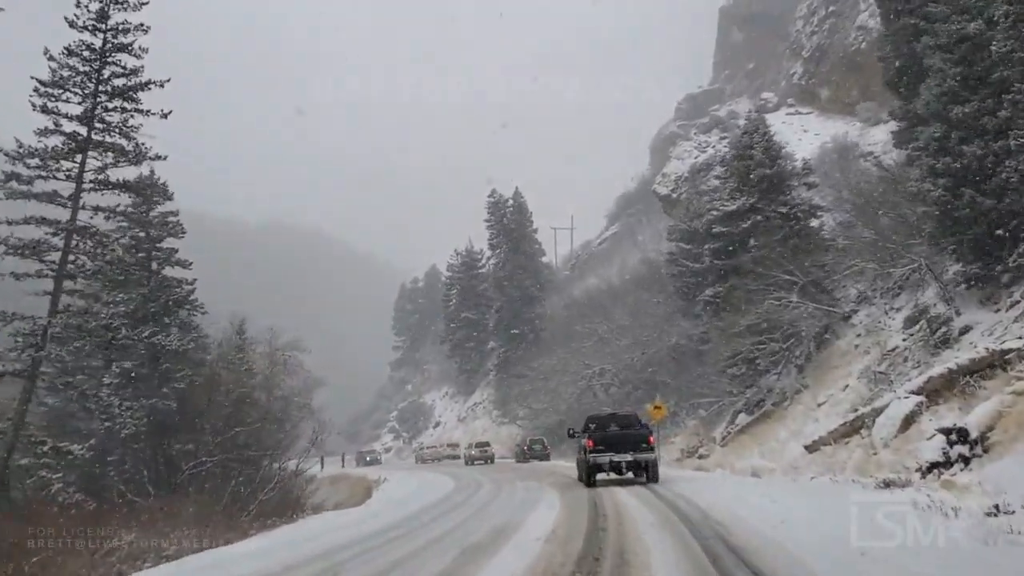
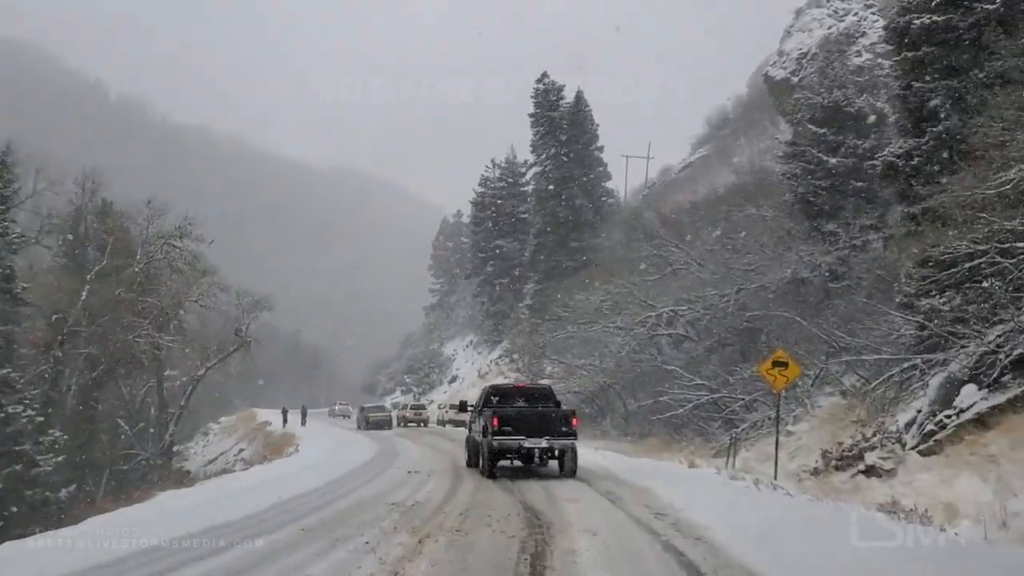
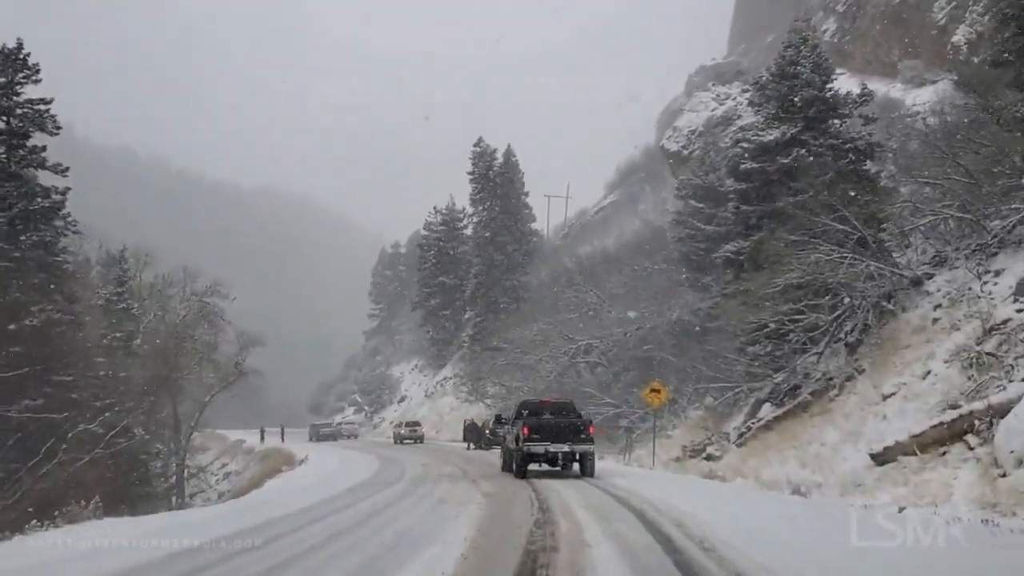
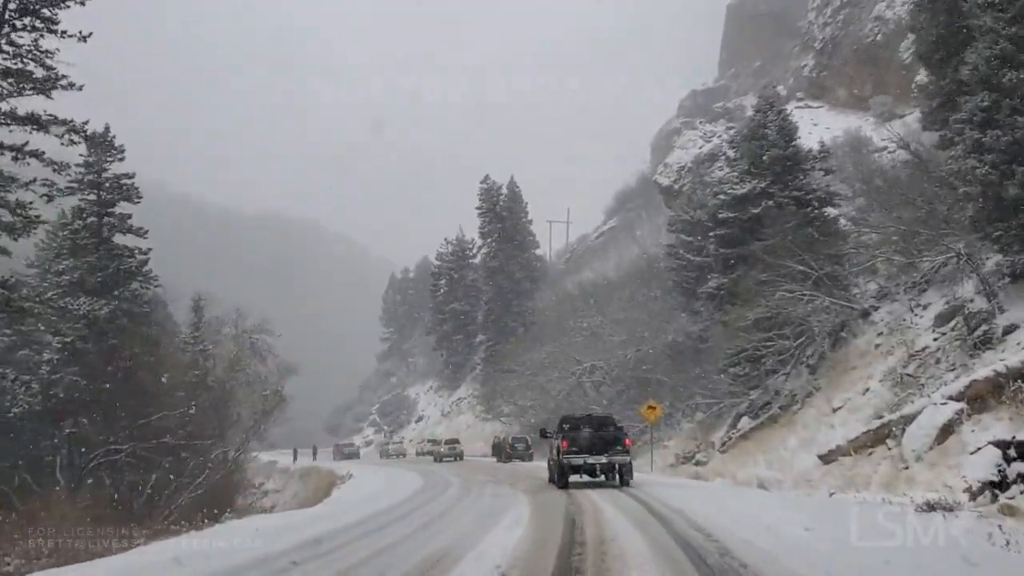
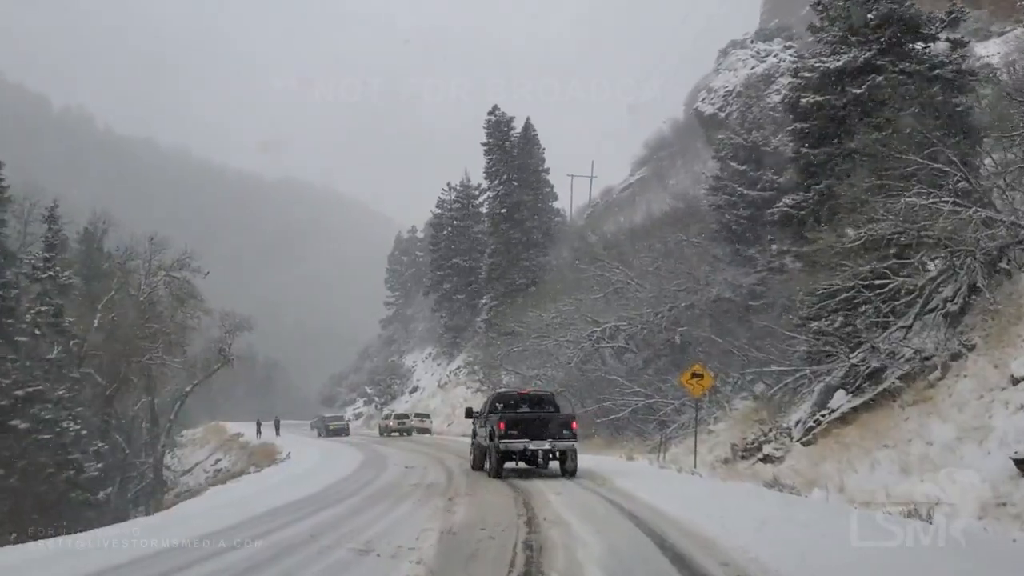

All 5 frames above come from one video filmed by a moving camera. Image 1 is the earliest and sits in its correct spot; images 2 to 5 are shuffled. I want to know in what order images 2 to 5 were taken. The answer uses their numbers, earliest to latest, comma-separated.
4, 3, 5, 2
